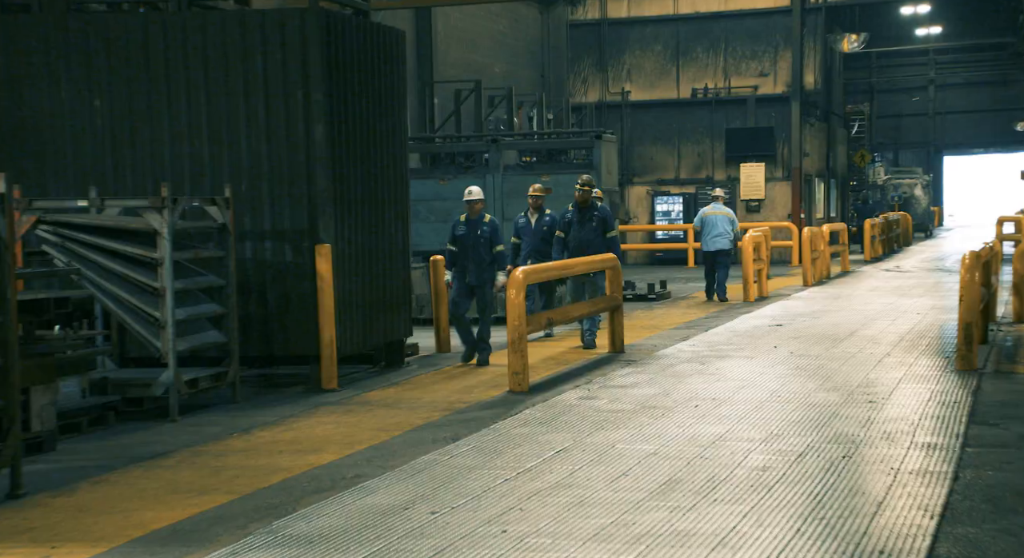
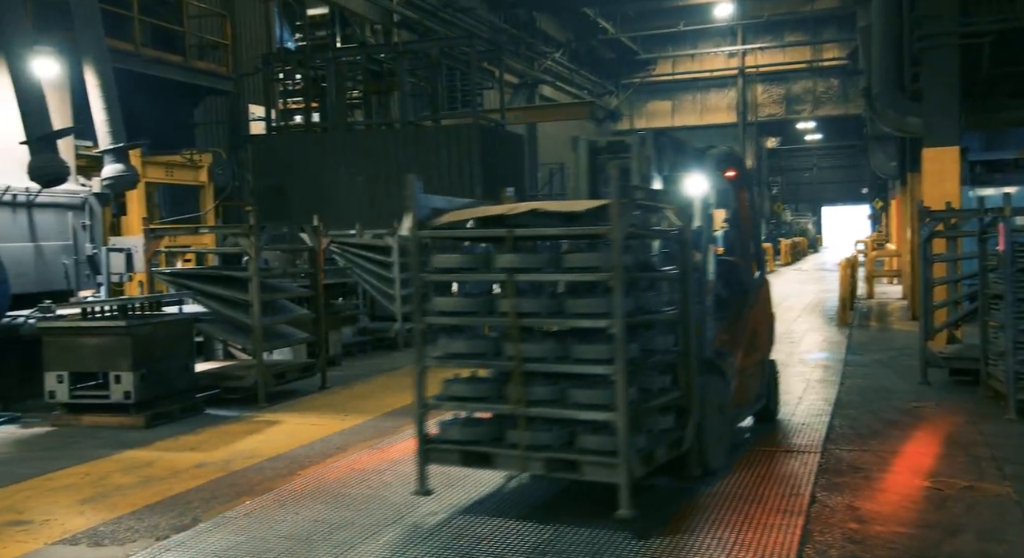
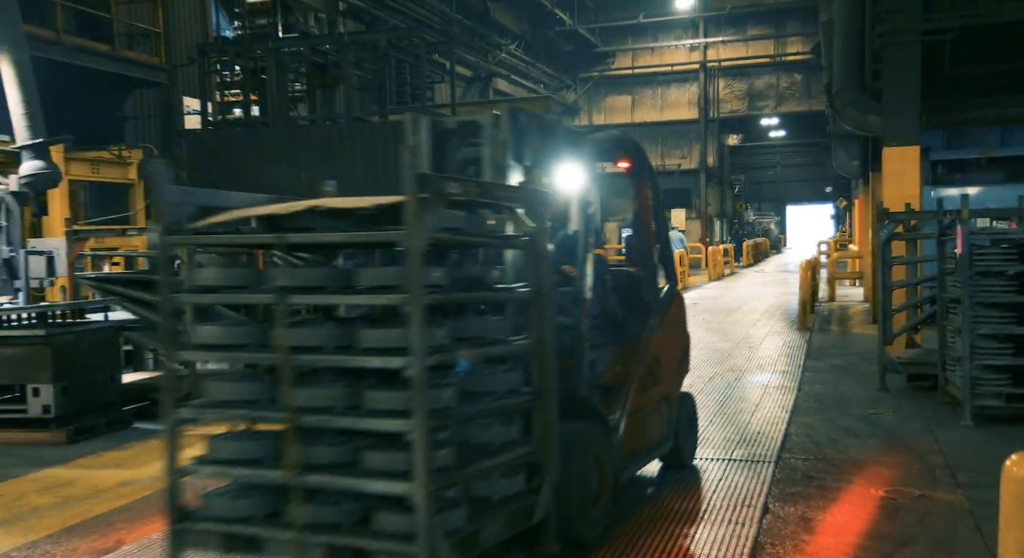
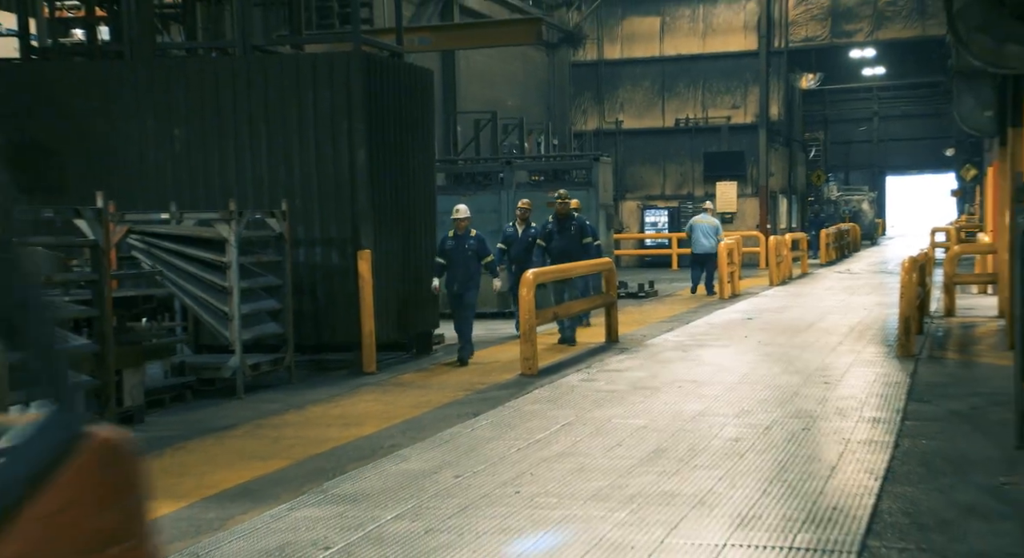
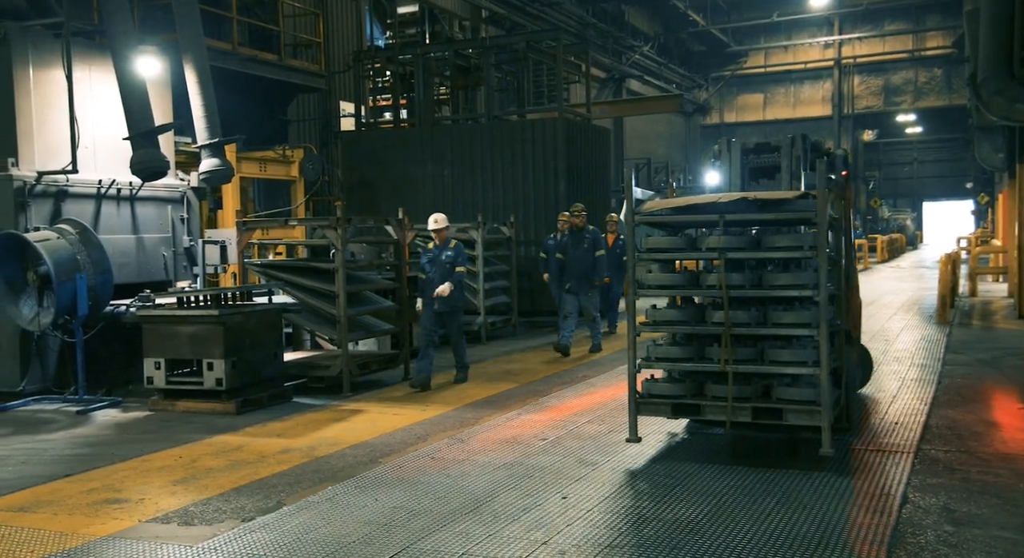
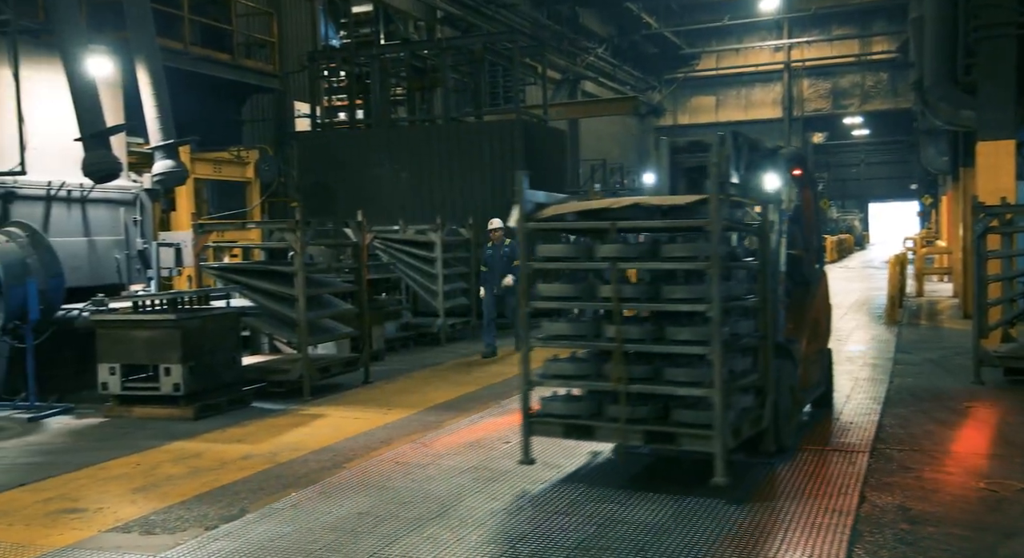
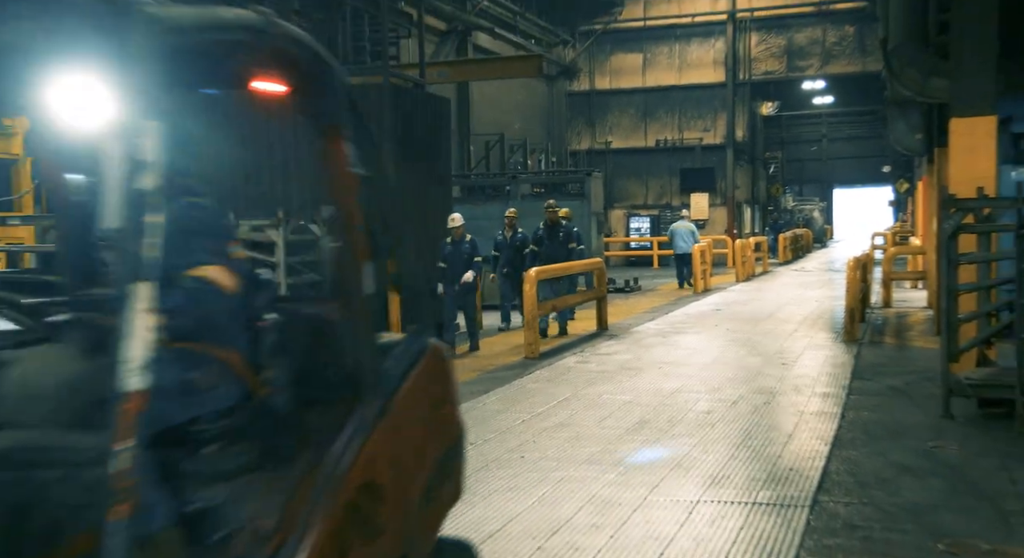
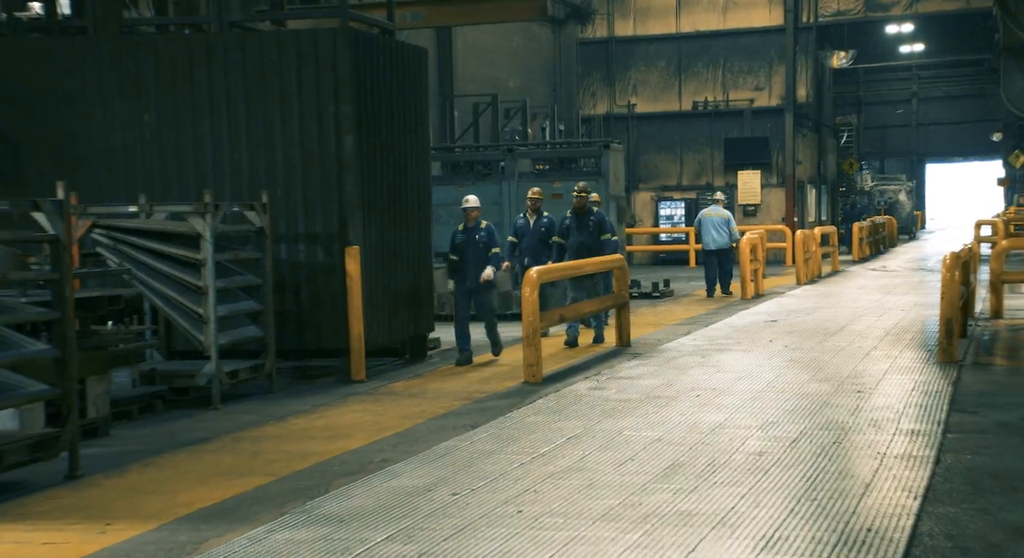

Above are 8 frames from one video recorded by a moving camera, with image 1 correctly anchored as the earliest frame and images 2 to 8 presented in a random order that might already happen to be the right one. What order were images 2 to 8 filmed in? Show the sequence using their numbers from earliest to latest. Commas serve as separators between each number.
8, 4, 7, 3, 2, 6, 5
